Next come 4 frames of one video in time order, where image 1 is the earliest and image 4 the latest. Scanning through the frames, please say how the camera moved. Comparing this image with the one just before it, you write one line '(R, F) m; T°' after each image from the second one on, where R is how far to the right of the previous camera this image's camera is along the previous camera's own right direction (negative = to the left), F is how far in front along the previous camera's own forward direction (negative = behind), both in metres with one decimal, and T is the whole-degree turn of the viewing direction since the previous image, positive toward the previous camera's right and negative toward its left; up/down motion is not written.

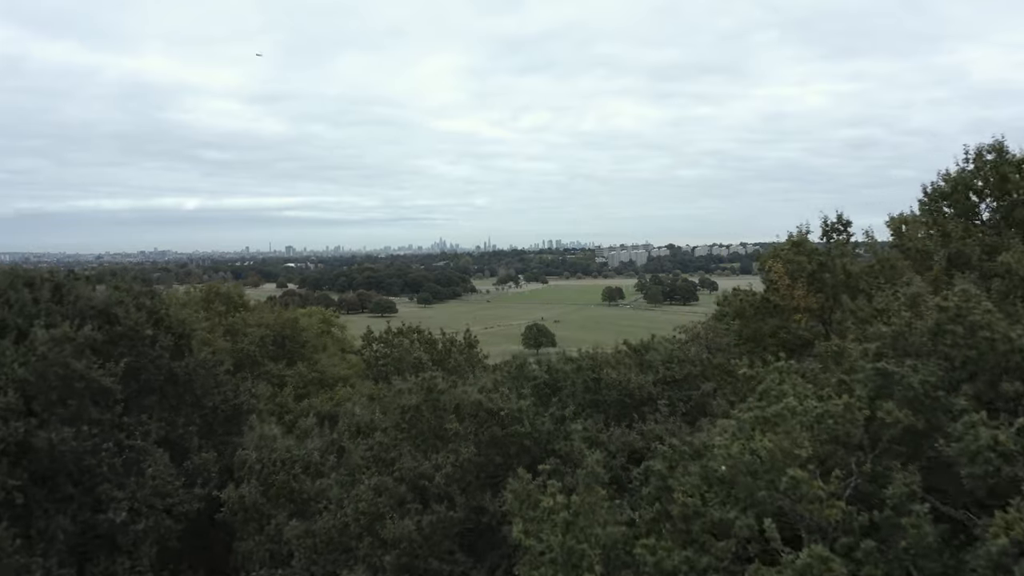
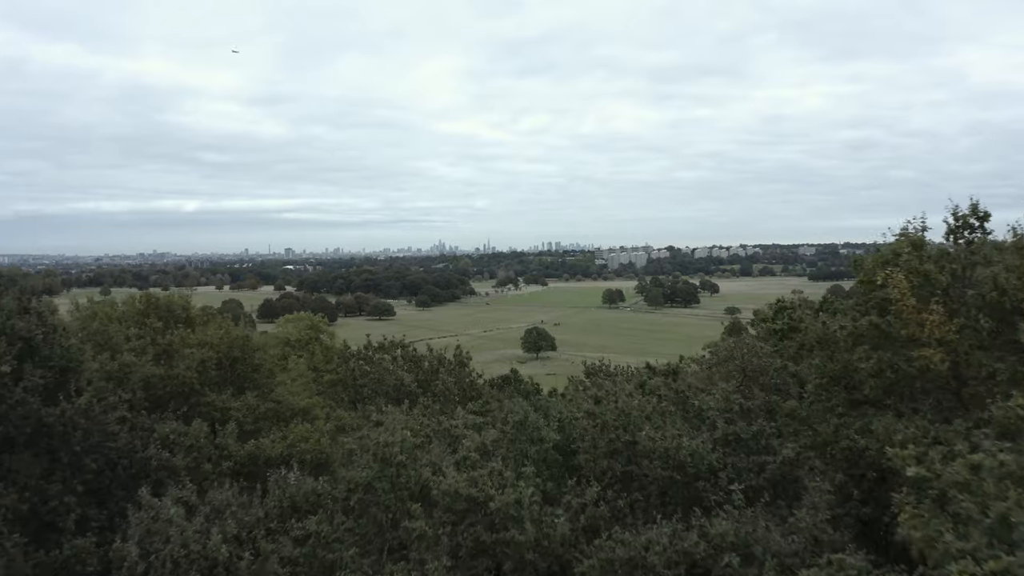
(0.0, +1.4) m; 0°
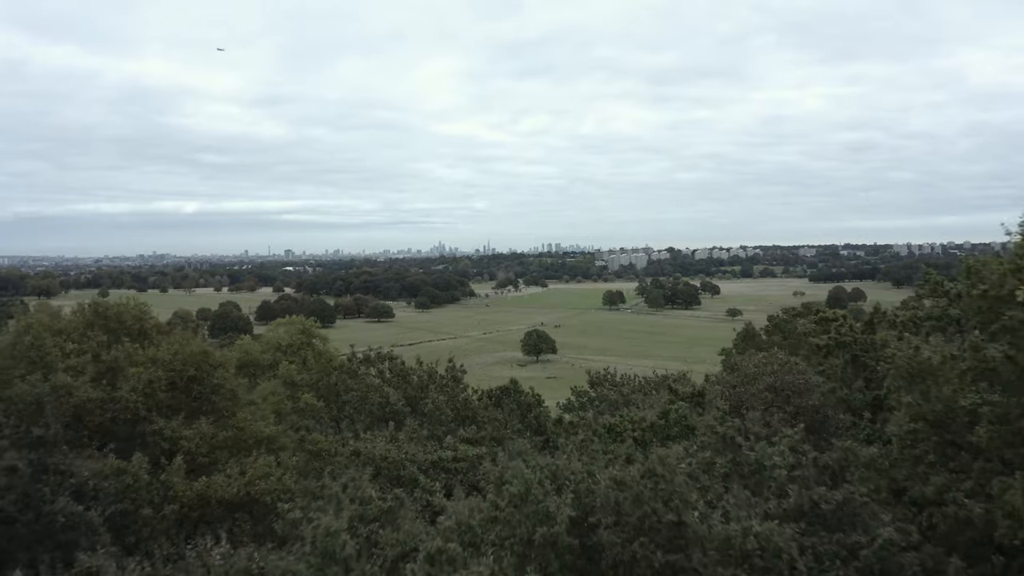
(0.0, +0.9) m; 0°
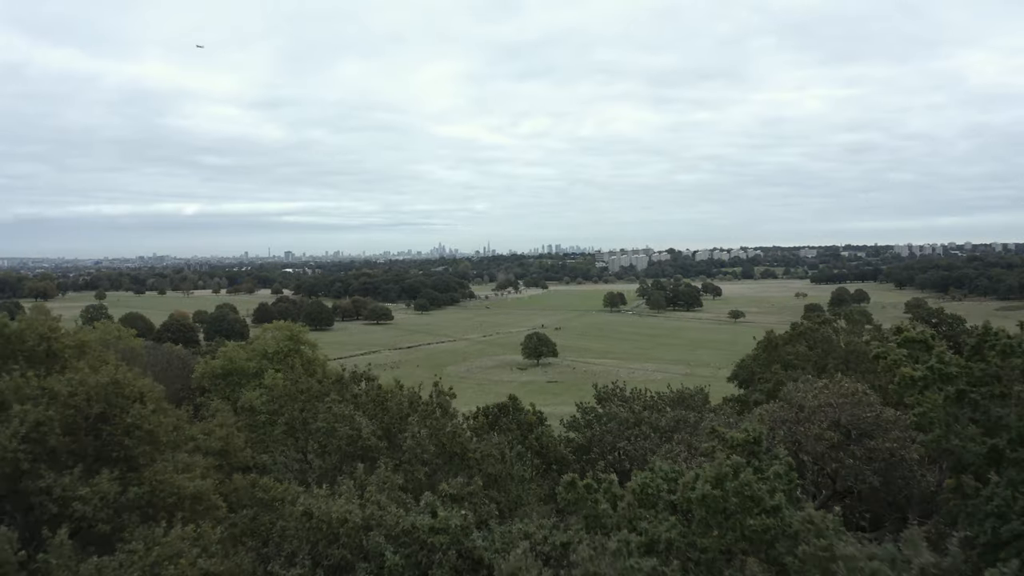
(0.0, +1.2) m; 0°
